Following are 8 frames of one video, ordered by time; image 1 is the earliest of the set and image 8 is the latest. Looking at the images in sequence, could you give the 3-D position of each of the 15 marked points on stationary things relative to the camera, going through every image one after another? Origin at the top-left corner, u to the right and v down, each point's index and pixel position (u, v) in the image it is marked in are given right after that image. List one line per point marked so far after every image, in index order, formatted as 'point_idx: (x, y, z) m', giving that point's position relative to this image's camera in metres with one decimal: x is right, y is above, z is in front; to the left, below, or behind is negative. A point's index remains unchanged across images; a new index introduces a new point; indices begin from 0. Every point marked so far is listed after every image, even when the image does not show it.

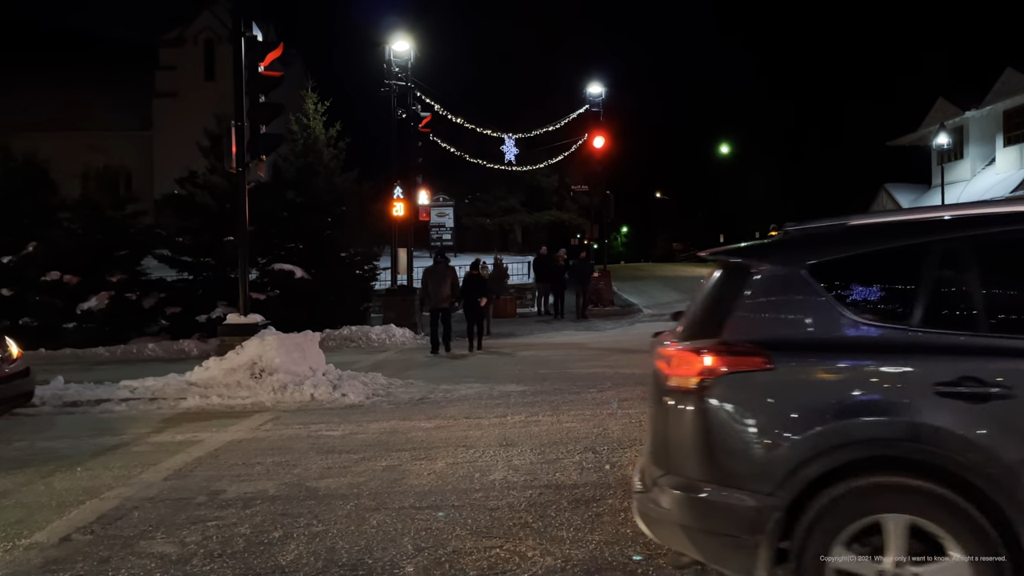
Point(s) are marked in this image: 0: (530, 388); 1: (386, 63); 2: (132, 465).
0: (+0.2, -1.2, +9.8) m
1: (-2.7, +4.9, +18.2) m
2: (-3.0, -1.4, +6.5) m
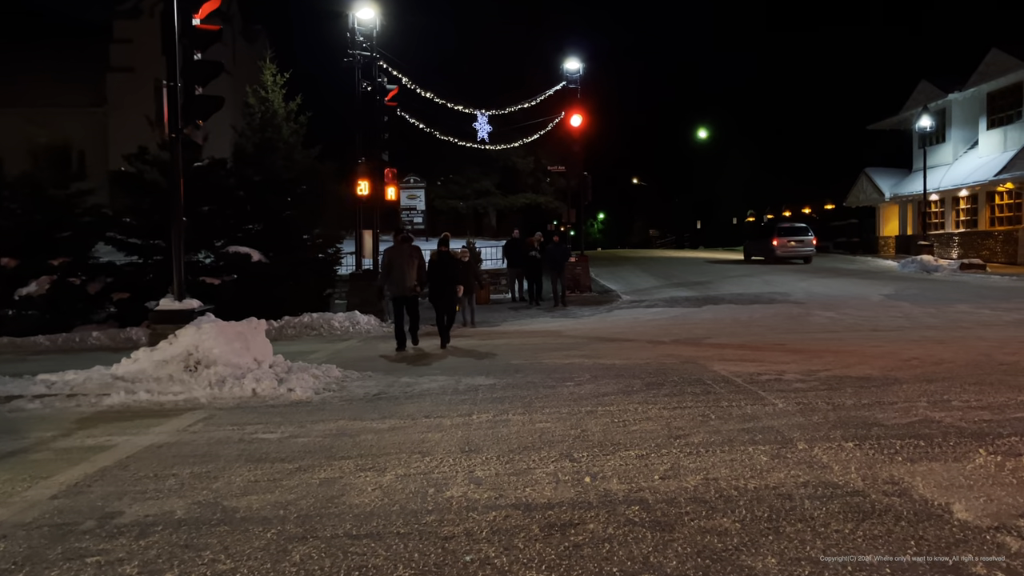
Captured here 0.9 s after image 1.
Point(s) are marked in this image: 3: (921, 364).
0: (-0.1, -1.0, +8.8) m
1: (-3.3, +5.2, +17.1) m
2: (-3.2, -1.2, +5.5) m
3: (+4.4, -0.8, +9.1) m
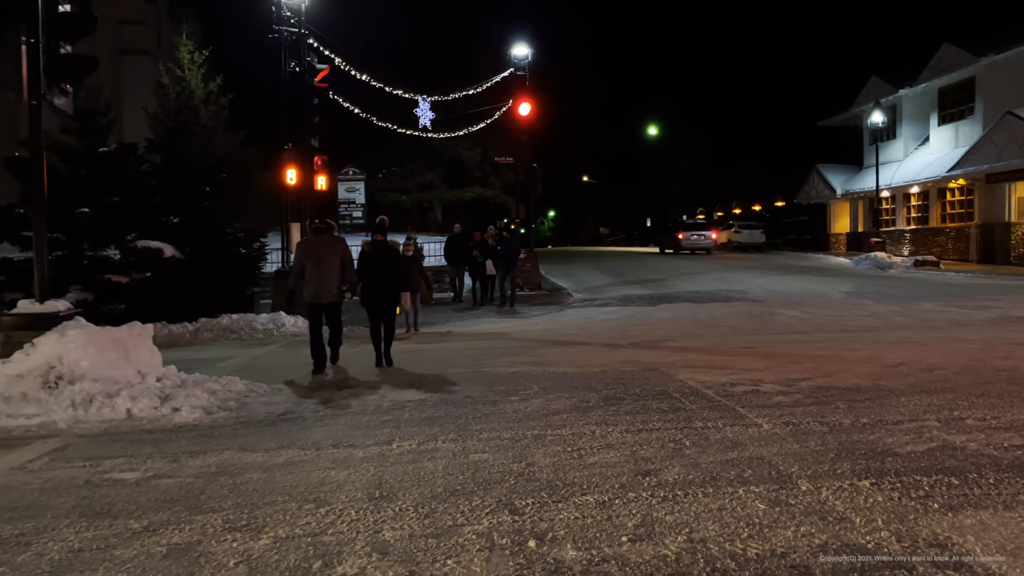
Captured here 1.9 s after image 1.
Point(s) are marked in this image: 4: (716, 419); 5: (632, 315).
0: (-0.7, -1.0, +7.4) m
1: (-4.4, +5.2, +15.5) m
2: (-3.6, -1.2, +4.0) m
3: (+3.8, -0.8, +8.0) m
4: (+1.5, -0.9, +6.1) m
5: (+2.3, -0.5, +15.9) m
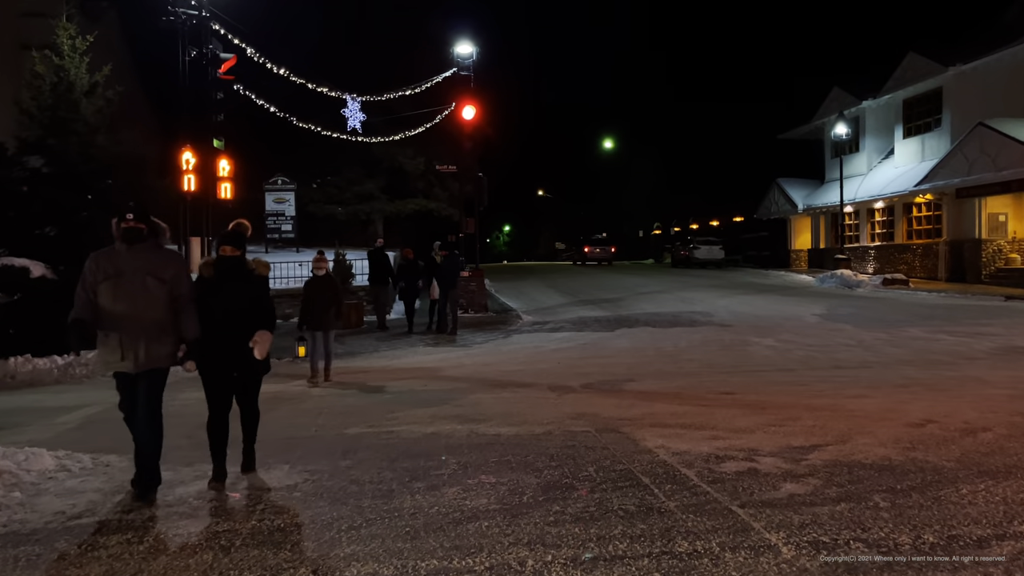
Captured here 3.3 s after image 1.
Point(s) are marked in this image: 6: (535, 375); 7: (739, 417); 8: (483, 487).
0: (-1.3, -1.2, +5.3) m
1: (-5.4, +4.8, +13.3) m
2: (-4.0, -1.4, +1.7) m
3: (+3.2, -1.1, +6.1) m
4: (+0.9, -1.2, +4.1) m
5: (+1.3, -0.9, +14.0) m
6: (+0.3, -1.0, +10.0) m
7: (+1.9, -1.1, +7.0) m
8: (-0.2, -1.2, +5.1) m
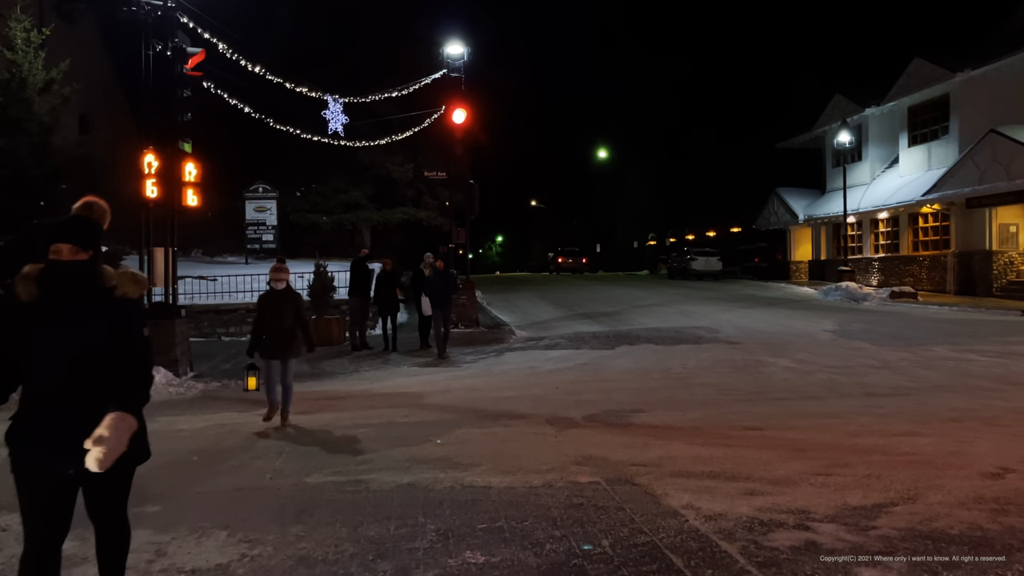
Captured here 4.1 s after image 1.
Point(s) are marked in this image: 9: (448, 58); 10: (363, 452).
0: (-1.3, -1.3, +4.1) m
1: (-5.5, +4.6, +12.1) m
2: (-4.0, -1.5, +0.5) m
3: (+3.1, -1.2, +5.0) m
4: (+0.9, -1.3, +2.9) m
5: (+1.2, -1.1, +12.8) m
6: (+0.2, -1.2, +8.9) m
7: (+1.8, -1.2, +5.9) m
8: (-0.2, -1.3, +3.9) m
9: (-1.4, +5.2, +19.1) m
10: (-1.2, -1.3, +6.8) m
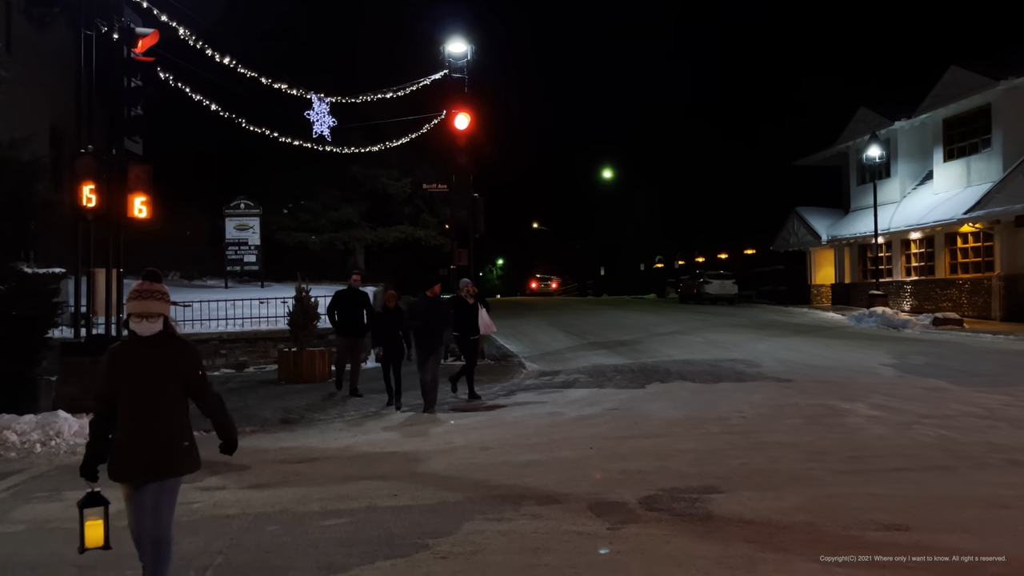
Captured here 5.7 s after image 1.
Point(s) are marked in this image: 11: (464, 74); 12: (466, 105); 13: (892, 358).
0: (-1.1, -1.5, +1.9) m
1: (-5.3, +4.3, +10.0) m
2: (-3.8, -1.5, -1.8) m
3: (+3.3, -1.4, +2.7) m
4: (+1.1, -1.4, +0.7) m
5: (+1.4, -1.5, +10.6) m
6: (+0.4, -1.5, +6.6) m
7: (+2.0, -1.4, +3.6) m
8: (0.0, -1.4, +1.7) m
9: (-1.3, +4.7, +17.0) m
10: (-1.0, -1.5, +4.5) m
11: (-1.0, +4.4, +17.3) m
12: (-0.9, +3.6, +16.6) m
13: (+7.1, -1.3, +15.8) m
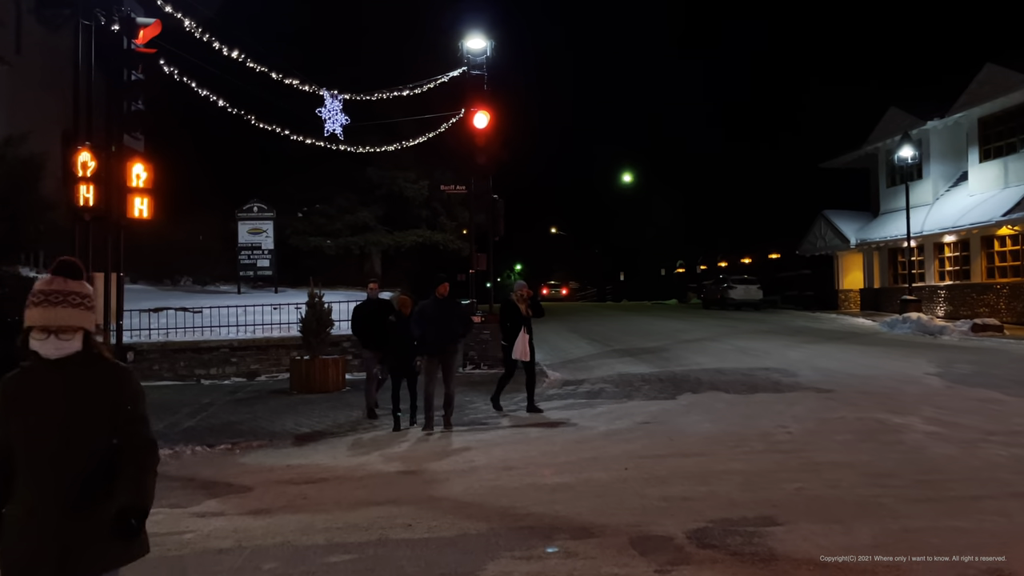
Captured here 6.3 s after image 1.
0: (-1.0, -1.5, +1.2) m
1: (-5.0, +4.2, +9.5) m
2: (-3.8, -1.5, -2.4) m
3: (+3.4, -1.4, +2.0) m
4: (+1.2, -1.4, -0.1) m
5: (+1.6, -1.6, +9.8) m
6: (+0.6, -1.5, +5.9) m
7: (+2.2, -1.4, +2.9) m
8: (+0.1, -1.4, +1.0) m
9: (-0.8, +4.6, +16.4) m
10: (-0.8, -1.5, +3.8) m
11: (-0.6, +4.3, +16.6) m
12: (-0.5, +3.5, +15.9) m
13: (+7.5, -1.4, +15.0) m
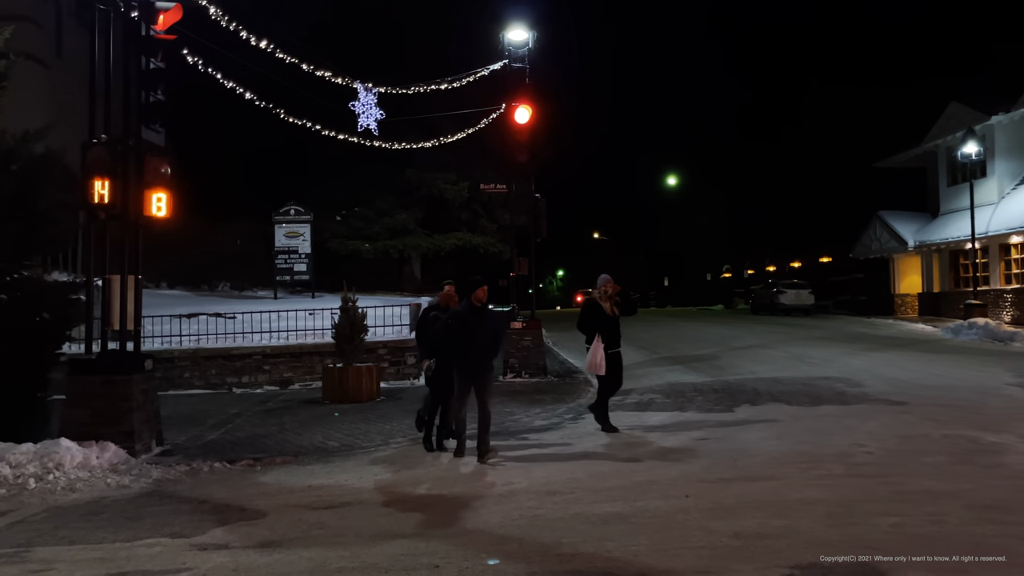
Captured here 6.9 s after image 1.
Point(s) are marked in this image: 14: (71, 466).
0: (-1.0, -1.4, +0.4) m
1: (-4.6, +4.1, +8.9) m
2: (-3.9, -1.5, -3.0) m
3: (+3.5, -1.3, +1.0) m
4: (+1.2, -1.3, -1.0) m
5: (+2.1, -1.6, +8.9) m
6: (+0.9, -1.5, +5.1) m
7: (+2.3, -1.4, +1.9) m
8: (+0.1, -1.4, +0.1) m
9: (-0.1, +4.5, +15.6) m
10: (-0.7, -1.5, +3.0) m
11: (+0.2, +4.2, +15.9) m
12: (+0.3, +3.4, +15.2) m
13: (+8.2, -1.4, +13.8) m
14: (-4.1, -1.6, +7.7) m
